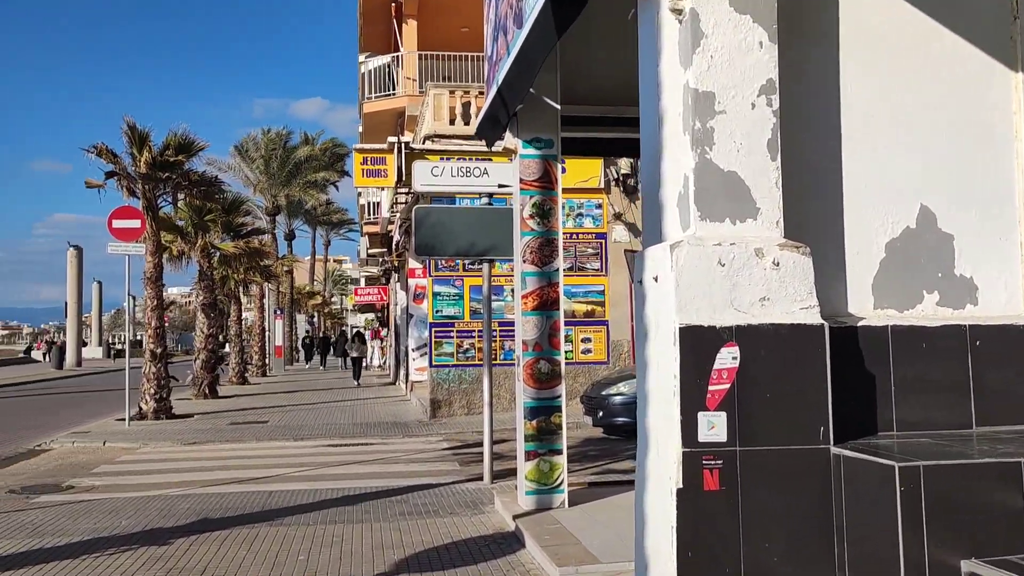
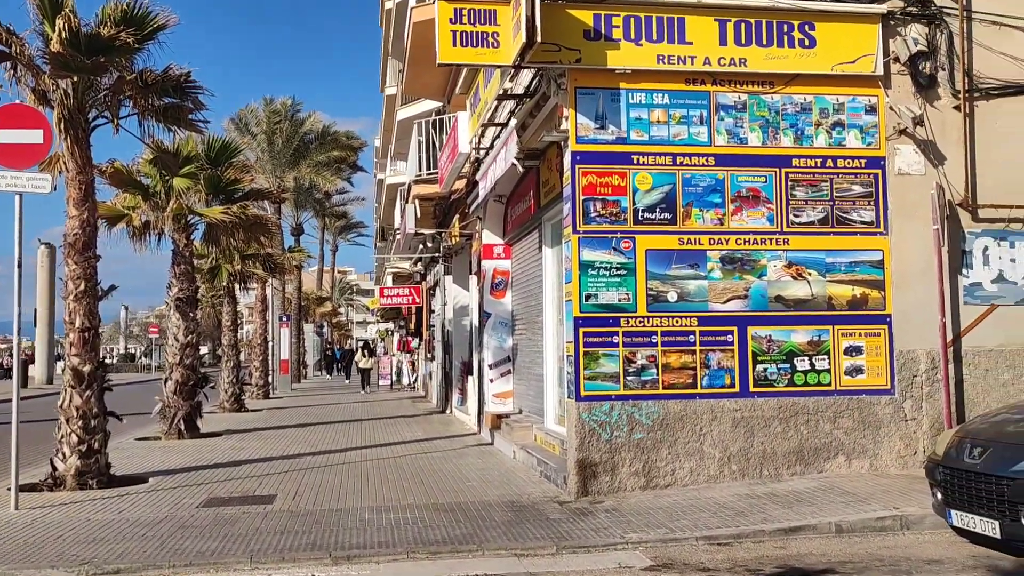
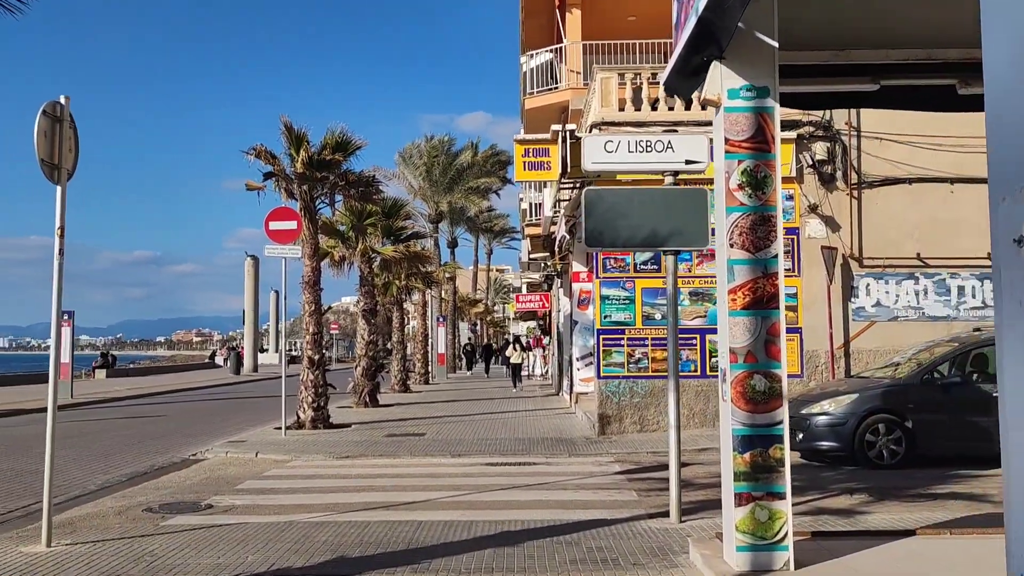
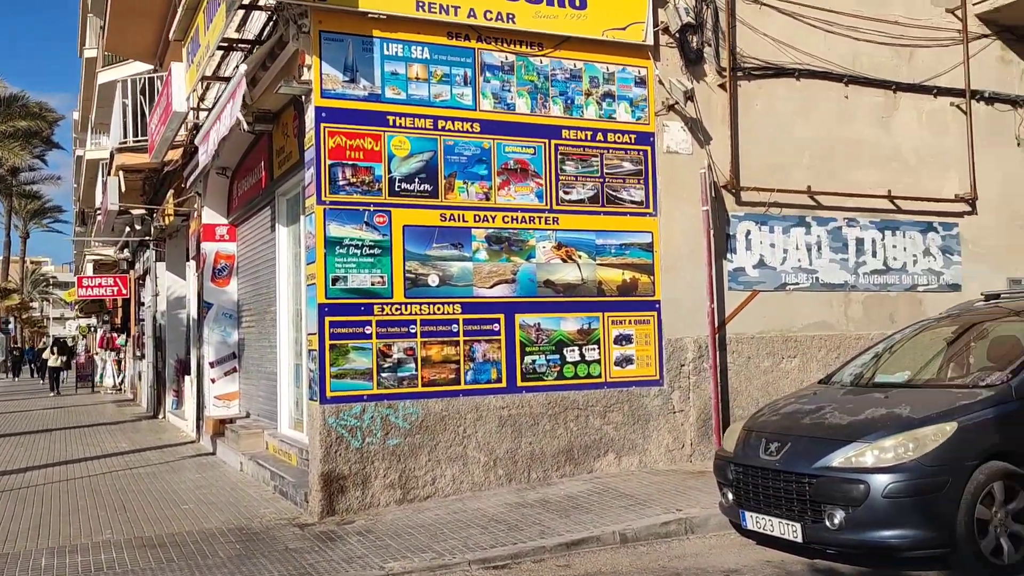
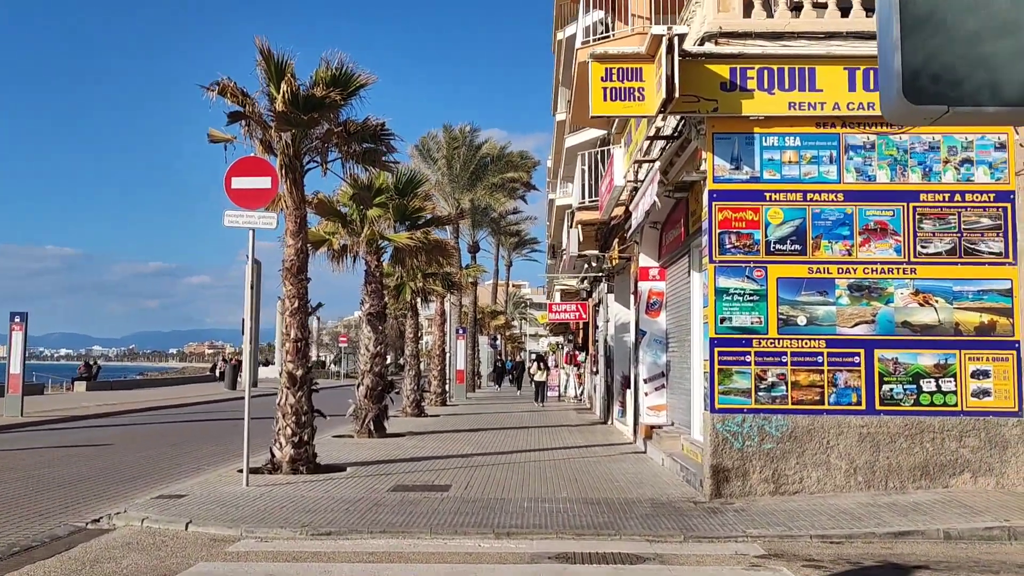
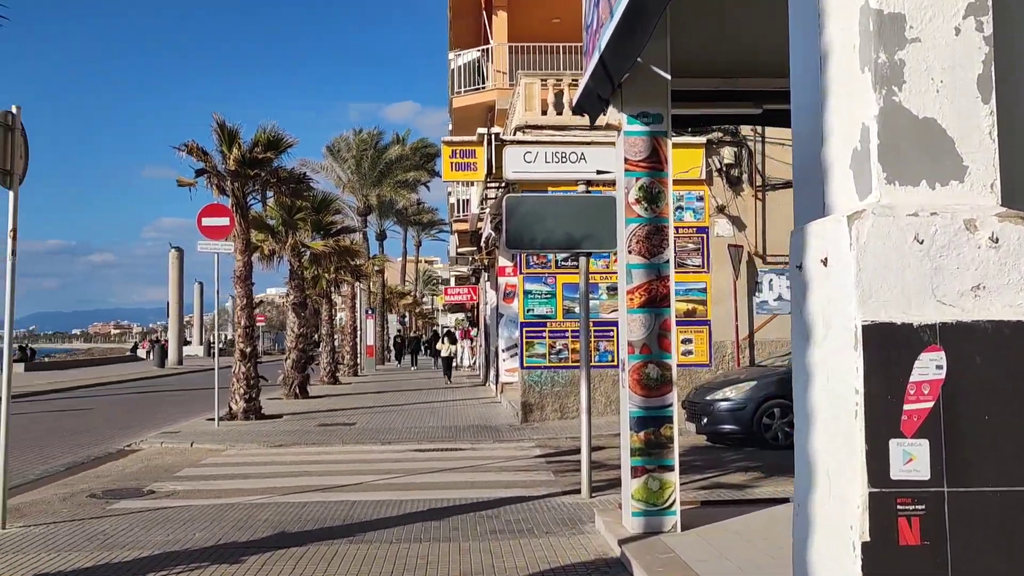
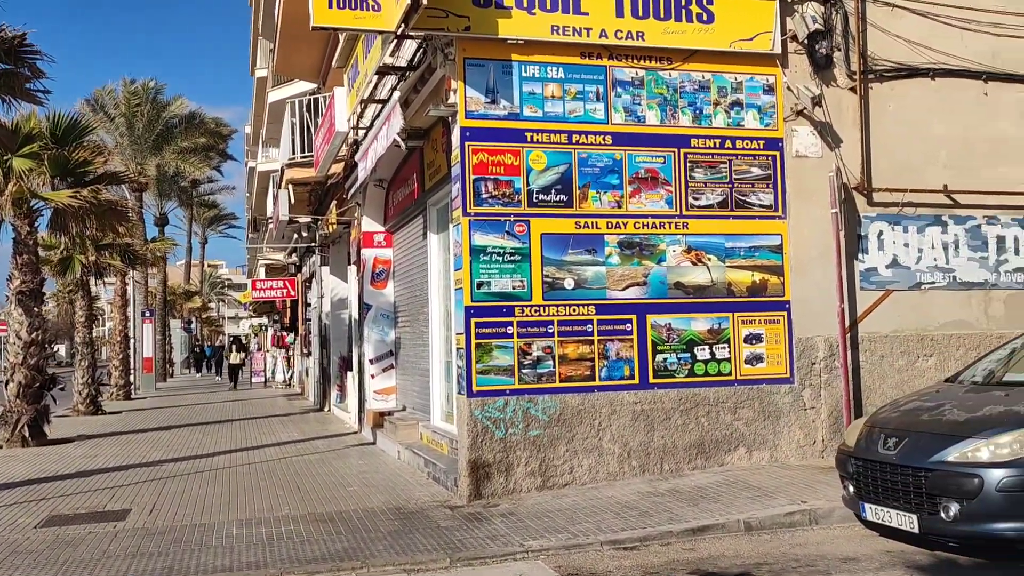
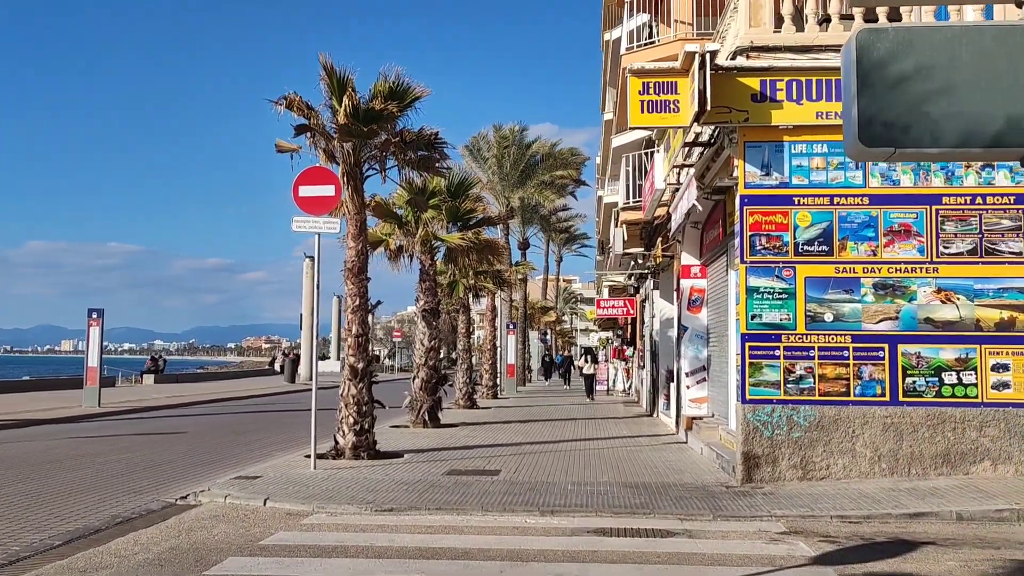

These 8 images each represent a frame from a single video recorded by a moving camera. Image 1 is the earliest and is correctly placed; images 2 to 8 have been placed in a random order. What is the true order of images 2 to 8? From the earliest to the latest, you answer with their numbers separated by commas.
6, 3, 8, 5, 2, 7, 4
